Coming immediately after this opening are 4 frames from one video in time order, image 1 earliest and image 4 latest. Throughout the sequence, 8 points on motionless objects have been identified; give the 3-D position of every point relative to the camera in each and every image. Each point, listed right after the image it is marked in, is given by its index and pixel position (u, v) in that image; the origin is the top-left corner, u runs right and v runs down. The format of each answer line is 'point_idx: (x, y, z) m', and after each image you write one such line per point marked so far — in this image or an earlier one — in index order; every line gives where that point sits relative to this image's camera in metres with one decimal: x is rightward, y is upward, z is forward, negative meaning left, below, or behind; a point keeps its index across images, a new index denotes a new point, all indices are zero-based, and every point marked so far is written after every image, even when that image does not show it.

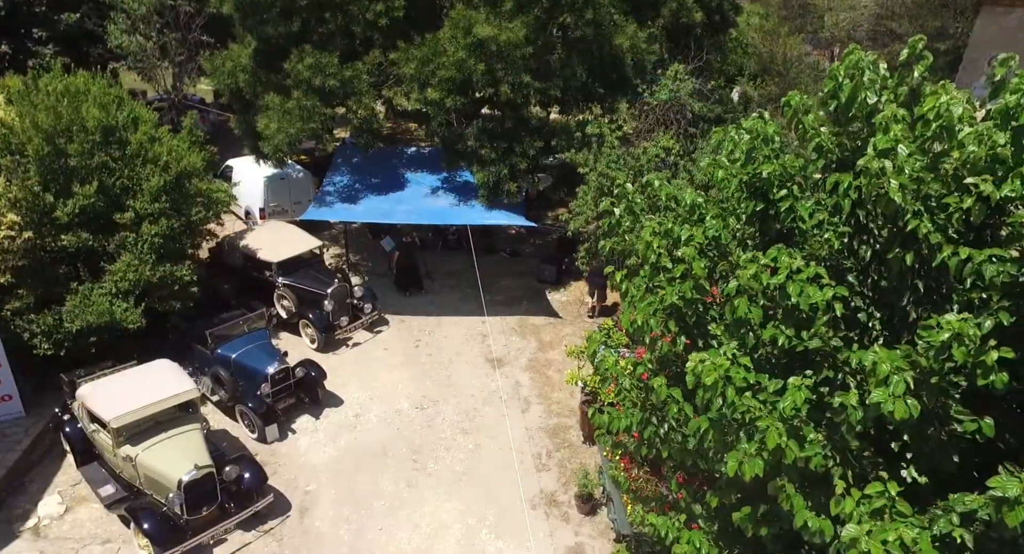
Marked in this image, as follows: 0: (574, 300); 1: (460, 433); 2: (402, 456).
0: (+1.4, -0.6, +16.1) m
1: (-0.9, -2.7, +12.0) m
2: (-1.8, -3.0, +11.4) m
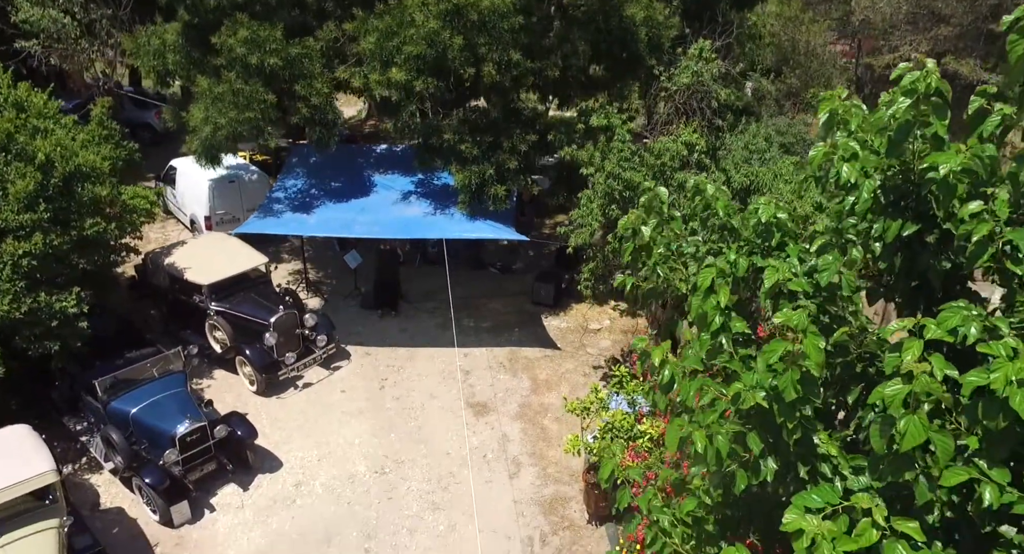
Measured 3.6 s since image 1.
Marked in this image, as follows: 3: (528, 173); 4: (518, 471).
0: (+1.2, -1.0, +13.4) m
1: (-1.1, -3.1, +9.3) m
2: (-2.0, -3.4, +8.7) m
3: (+0.3, +1.8, +11.8) m
4: (+0.1, -2.8, +10.0) m
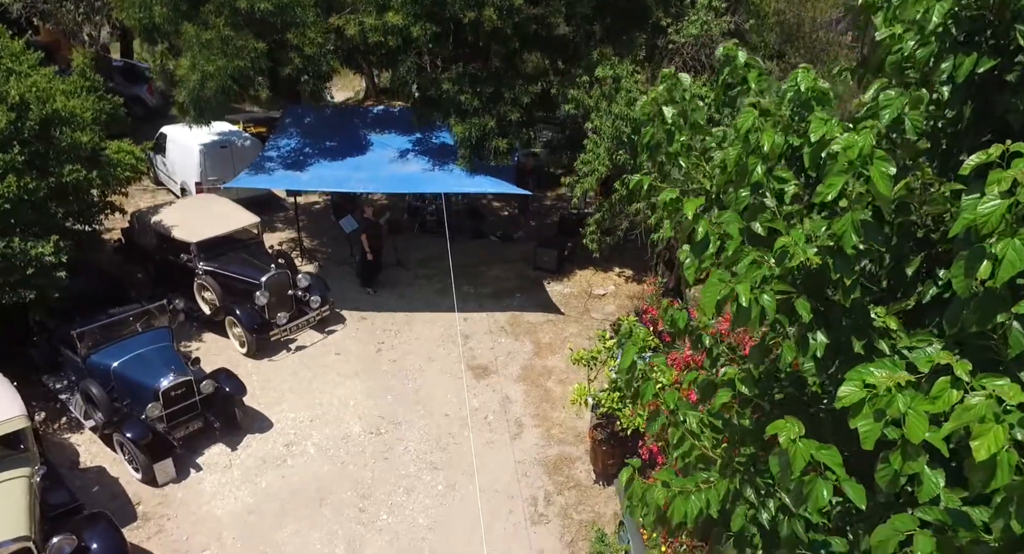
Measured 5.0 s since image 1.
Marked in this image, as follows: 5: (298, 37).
0: (+1.3, -0.3, +12.9) m
1: (-1.1, -2.5, +8.8) m
2: (-2.0, -2.7, +8.2) m
3: (+0.3, +2.5, +11.4) m
4: (+0.1, -2.1, +9.5) m
5: (-3.4, +3.8, +10.8) m
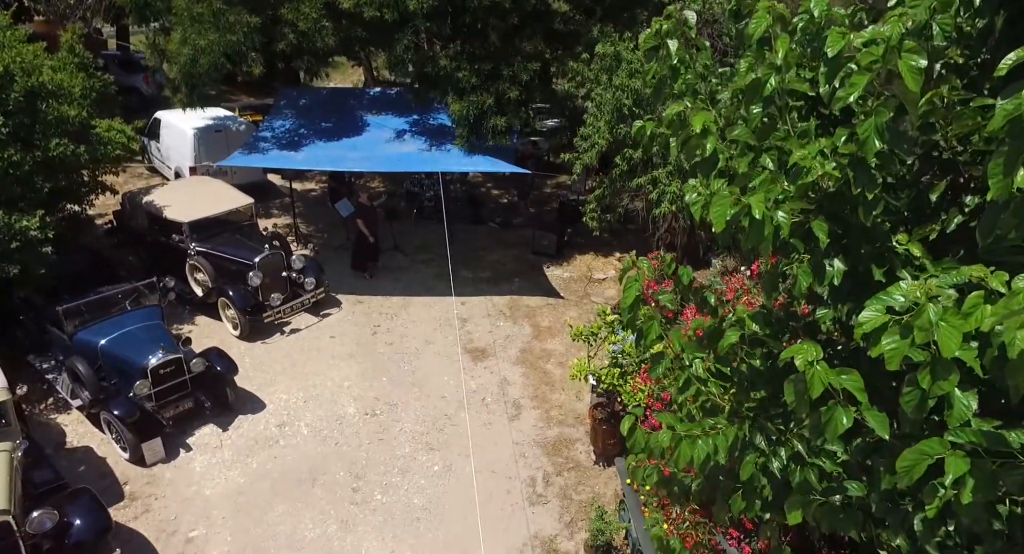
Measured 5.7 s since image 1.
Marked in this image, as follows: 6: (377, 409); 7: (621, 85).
0: (+1.2, 0.0, +12.7) m
1: (-1.1, -2.2, +8.6) m
2: (-2.0, -2.4, +8.0) m
3: (+0.3, +2.8, +11.1) m
4: (+0.1, -1.8, +9.3) m
5: (-3.4, +4.1, +10.6) m
6: (-1.8, -1.8, +9.3) m
7: (+1.5, +2.5, +9.2) m
